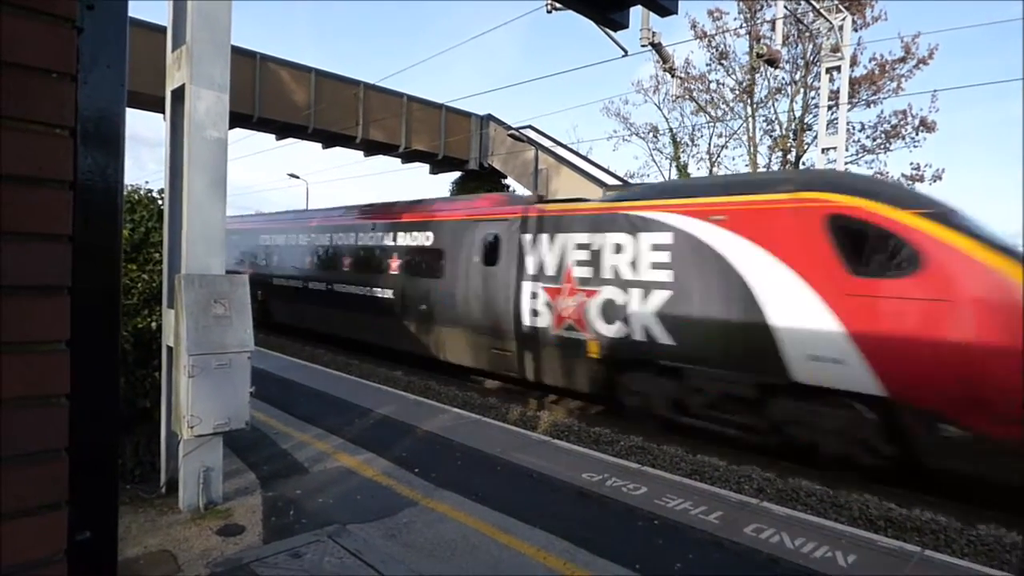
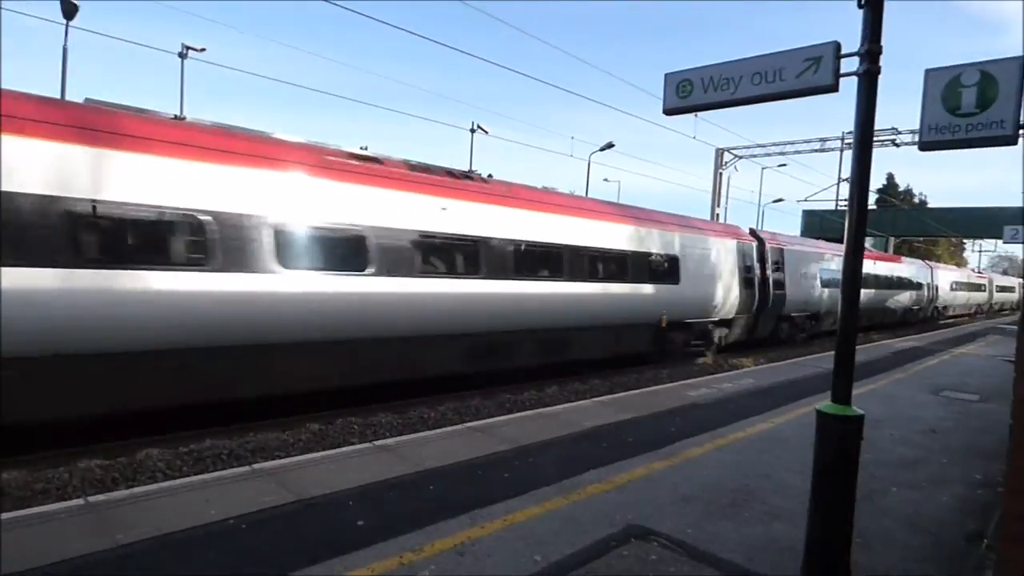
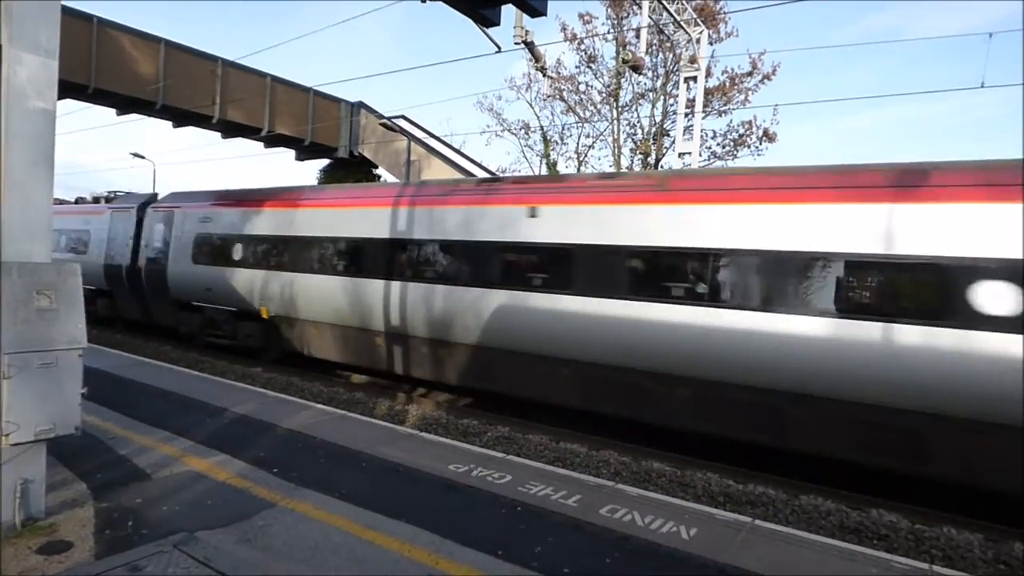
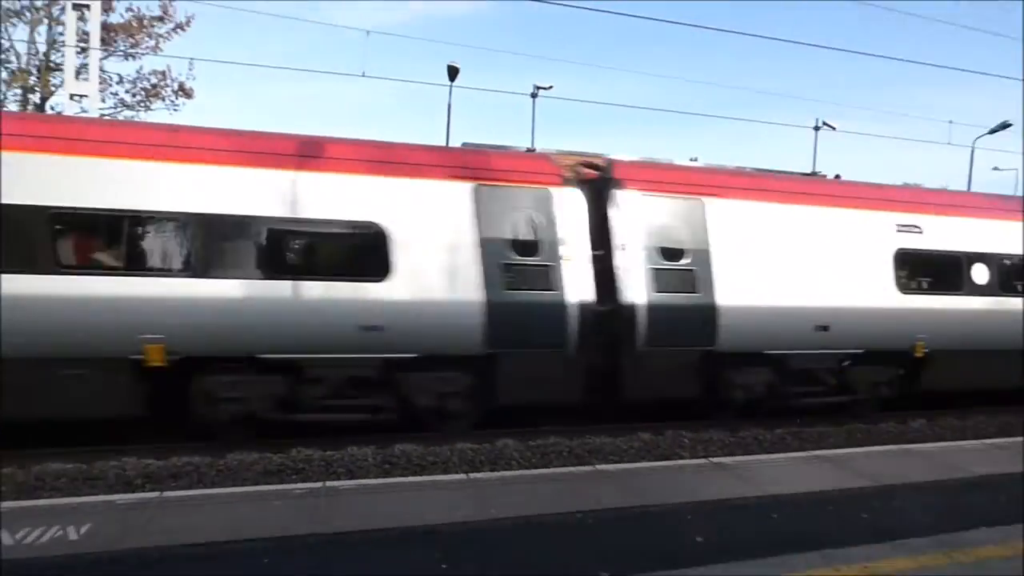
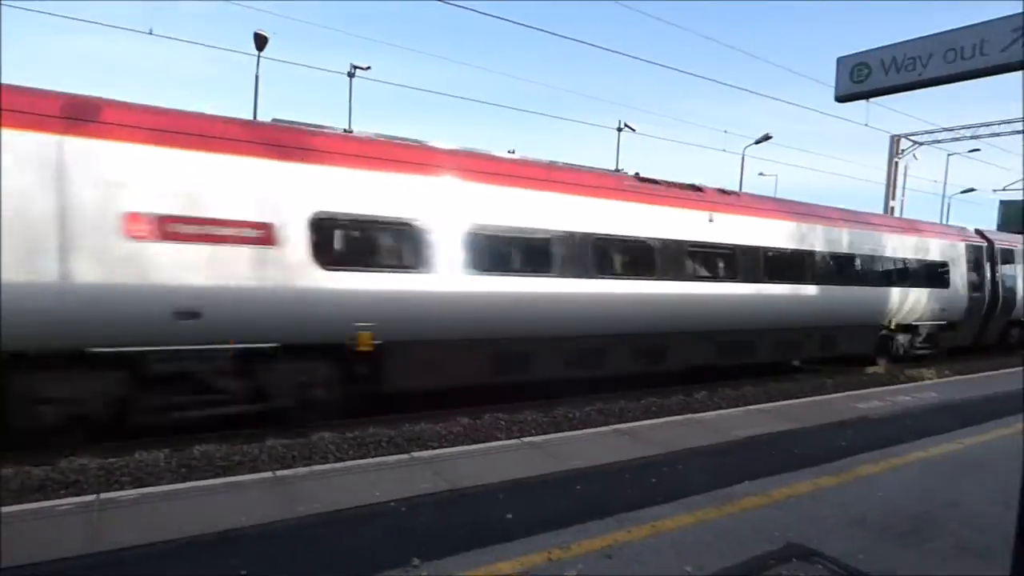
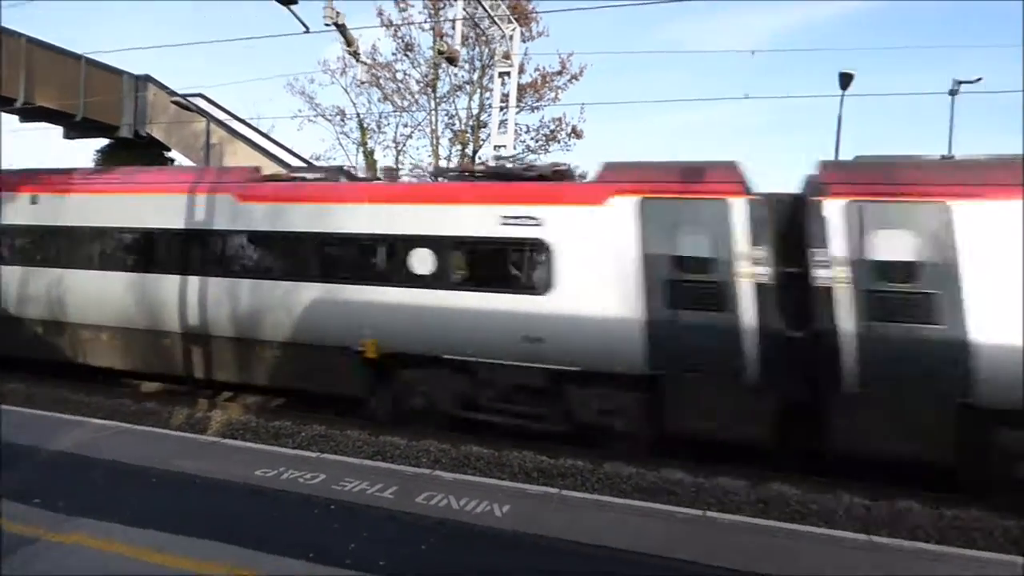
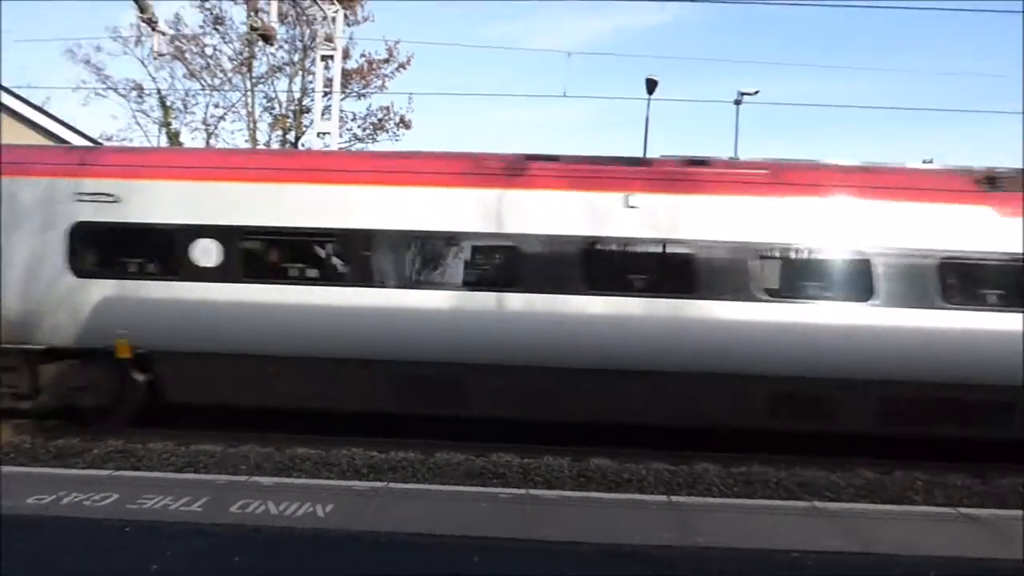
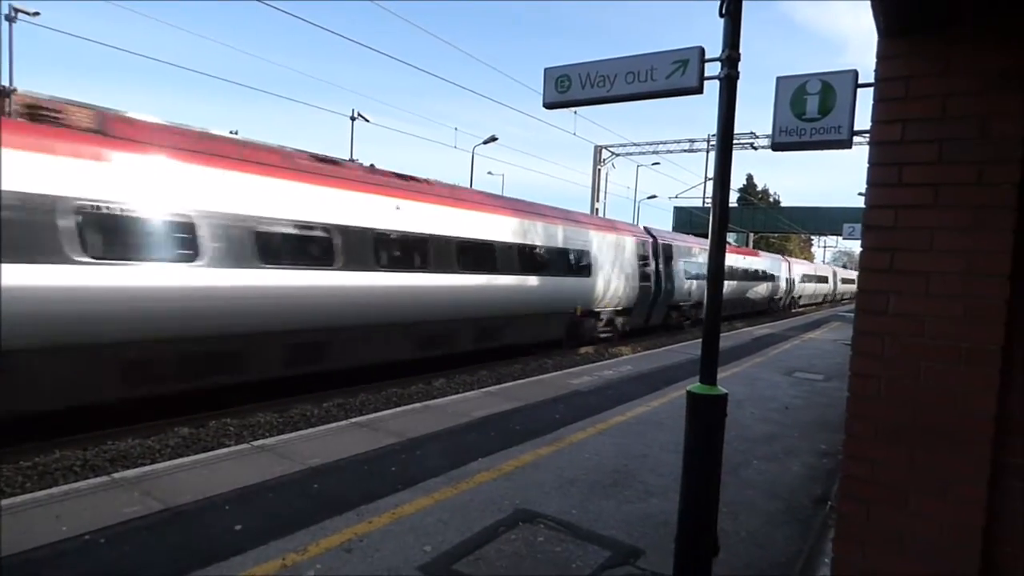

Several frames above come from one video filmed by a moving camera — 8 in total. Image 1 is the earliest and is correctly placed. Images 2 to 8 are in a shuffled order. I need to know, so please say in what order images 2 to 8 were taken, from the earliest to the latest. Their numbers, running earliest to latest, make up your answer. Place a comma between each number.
3, 6, 7, 4, 5, 2, 8
